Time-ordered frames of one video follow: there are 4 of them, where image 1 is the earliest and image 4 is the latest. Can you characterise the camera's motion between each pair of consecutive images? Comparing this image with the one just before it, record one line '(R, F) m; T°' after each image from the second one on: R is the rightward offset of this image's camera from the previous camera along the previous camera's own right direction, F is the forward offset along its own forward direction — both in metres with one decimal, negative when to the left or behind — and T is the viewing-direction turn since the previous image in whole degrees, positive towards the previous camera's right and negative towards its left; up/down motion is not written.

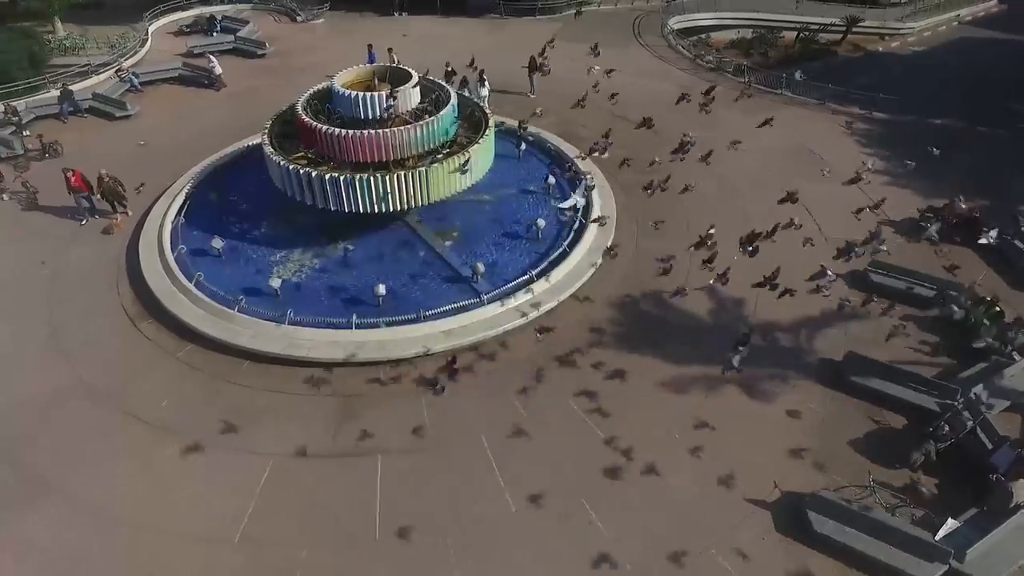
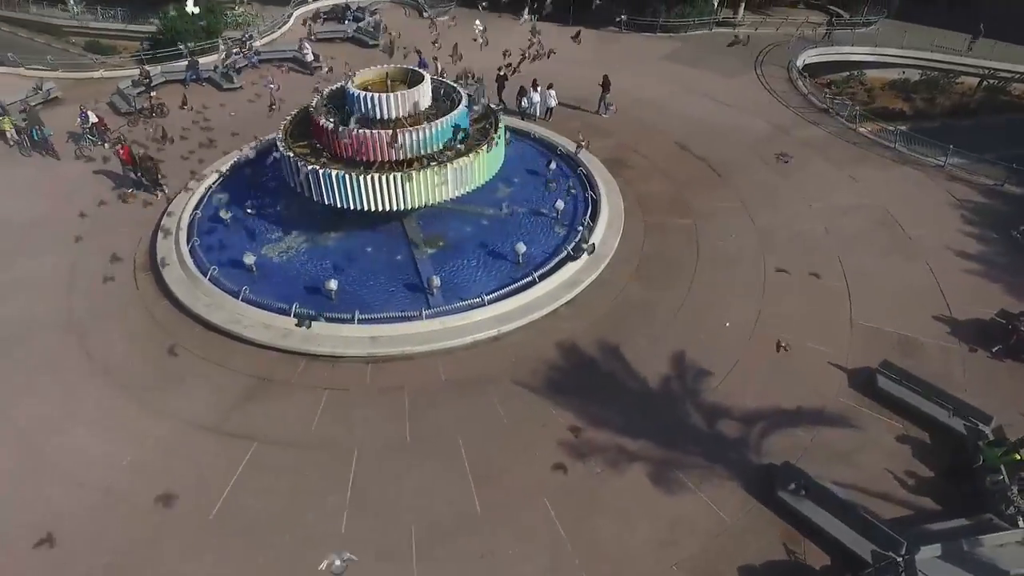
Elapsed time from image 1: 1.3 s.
(+4.8, +1.2) m; -14°
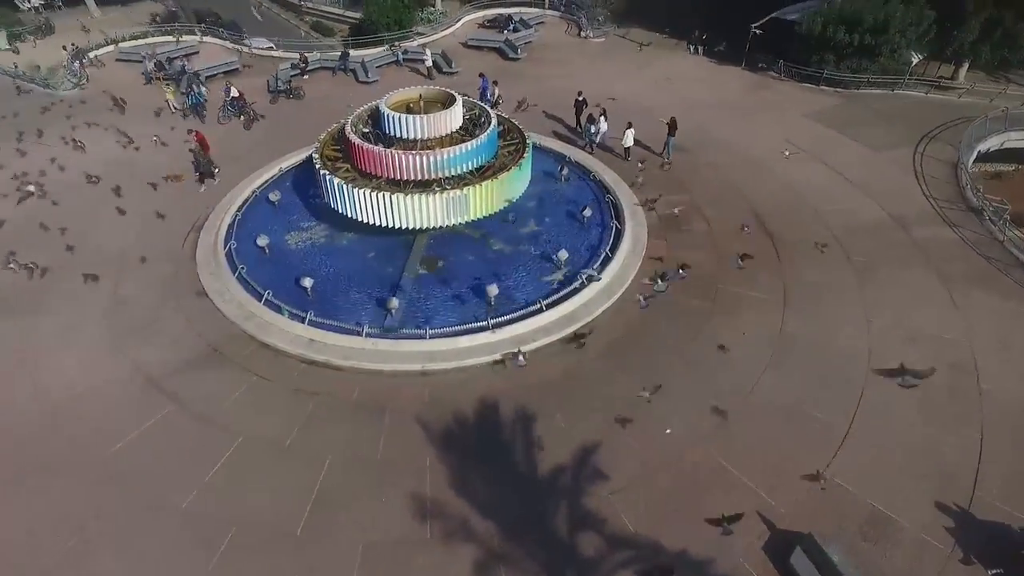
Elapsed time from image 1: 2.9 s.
(+5.6, +1.2) m; -17°
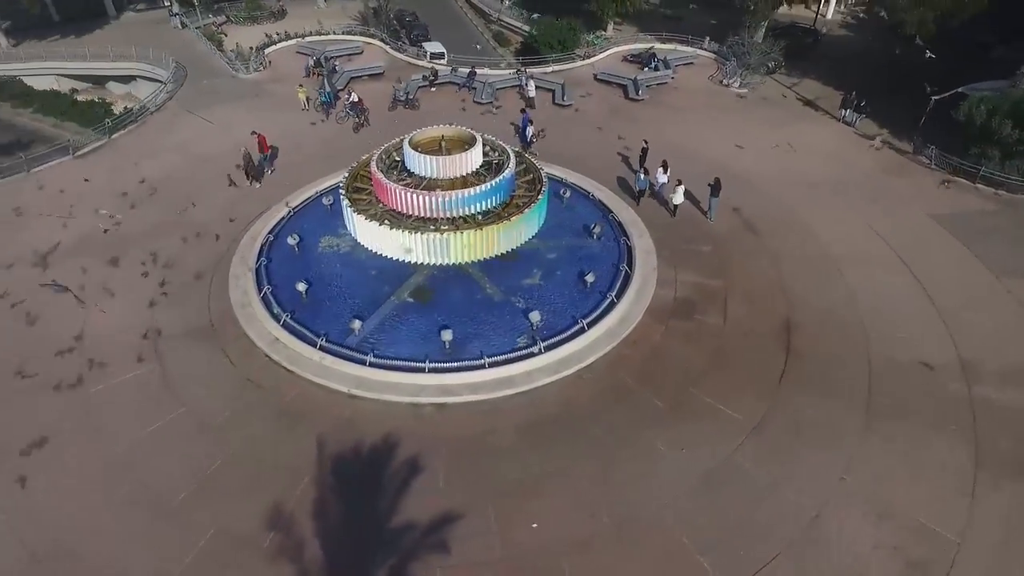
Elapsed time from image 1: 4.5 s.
(+5.7, +0.7) m; -17°
